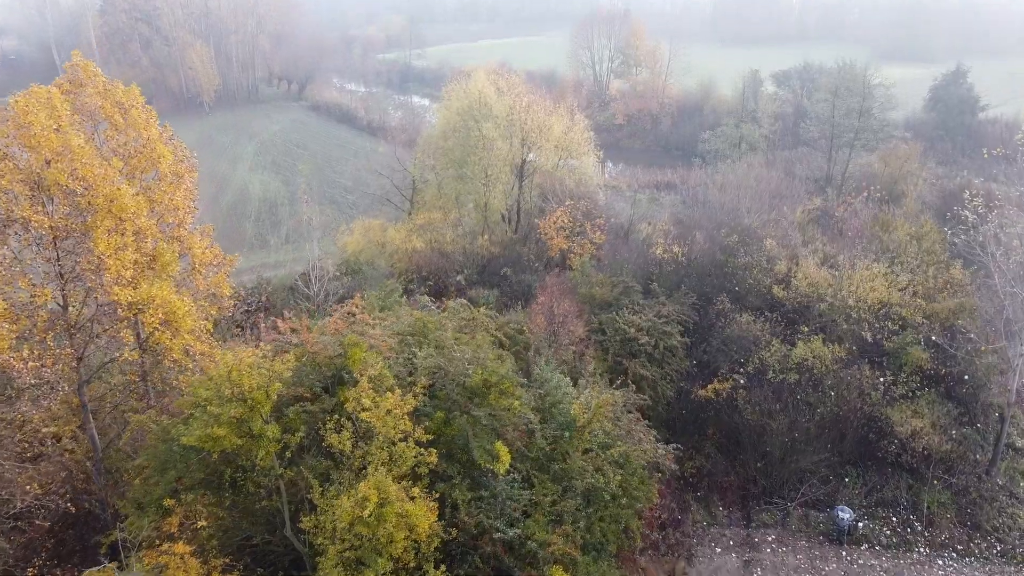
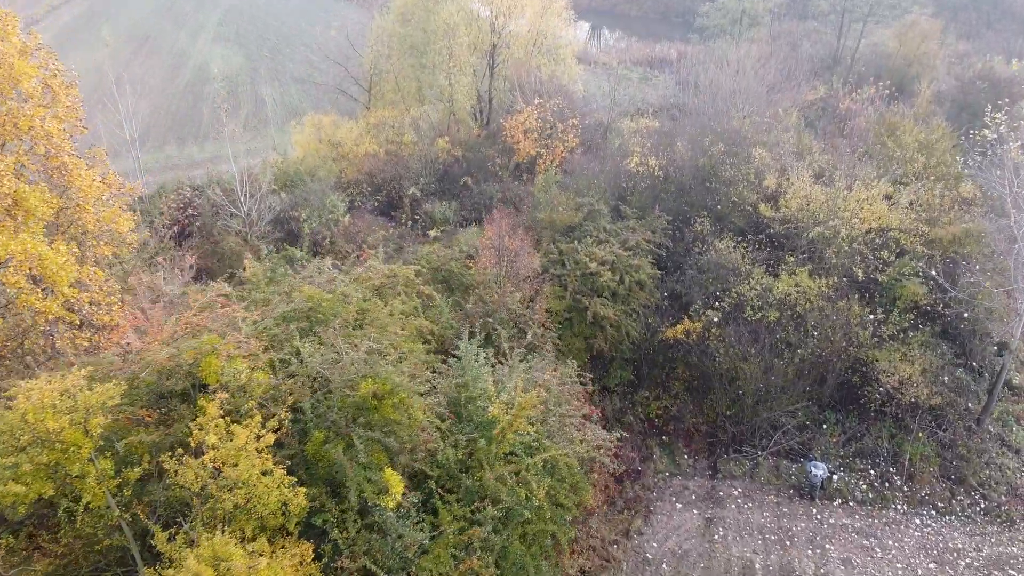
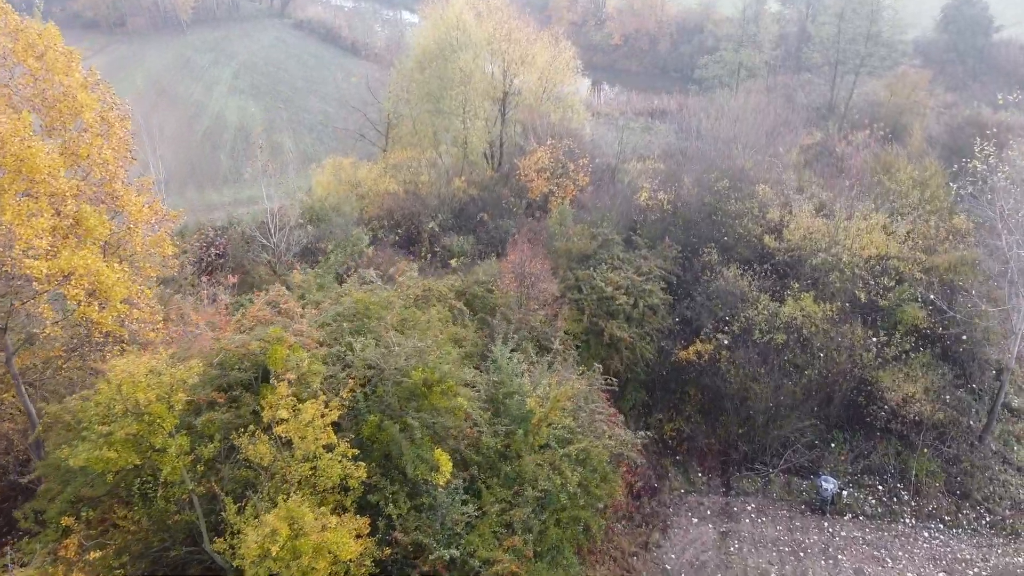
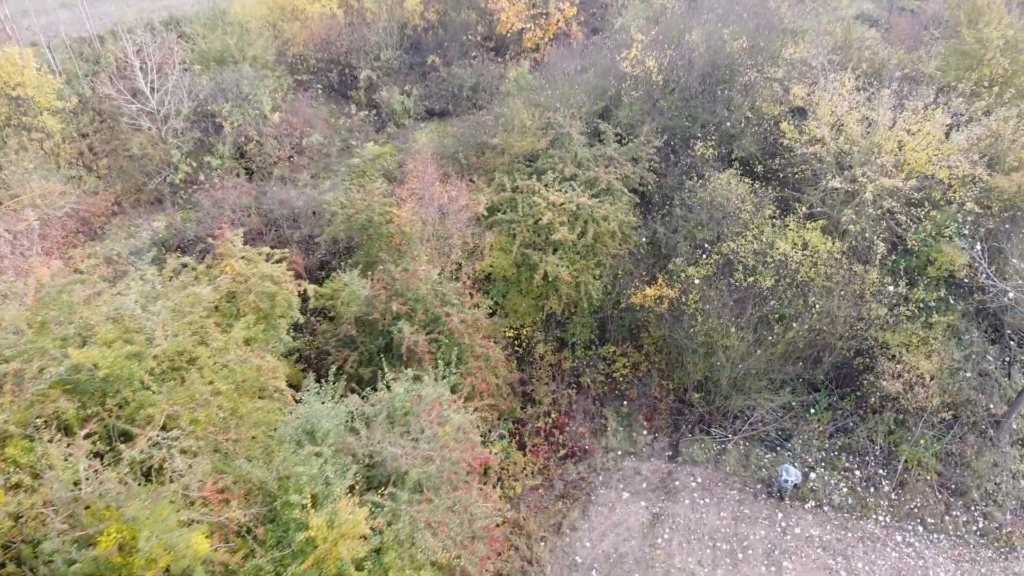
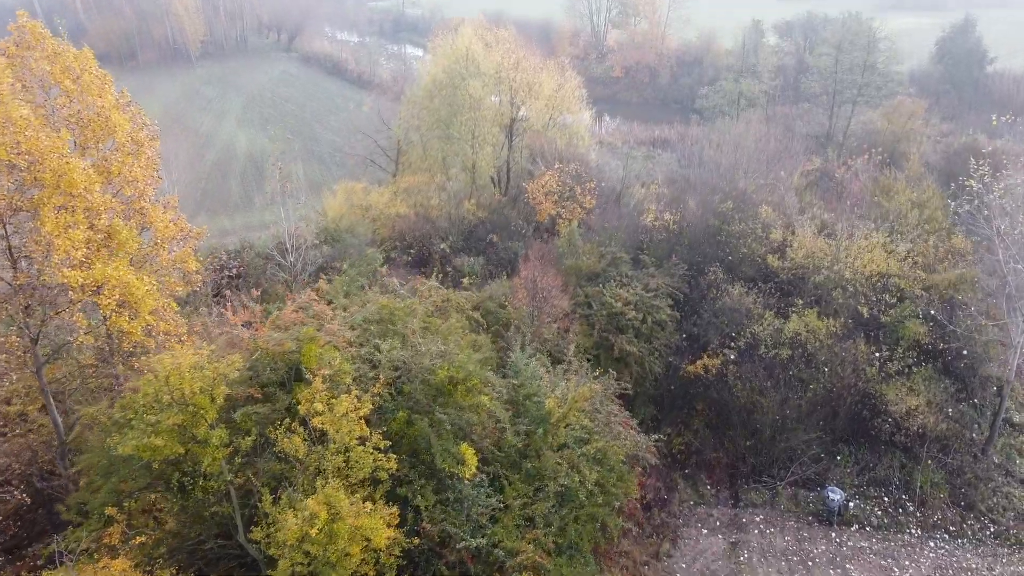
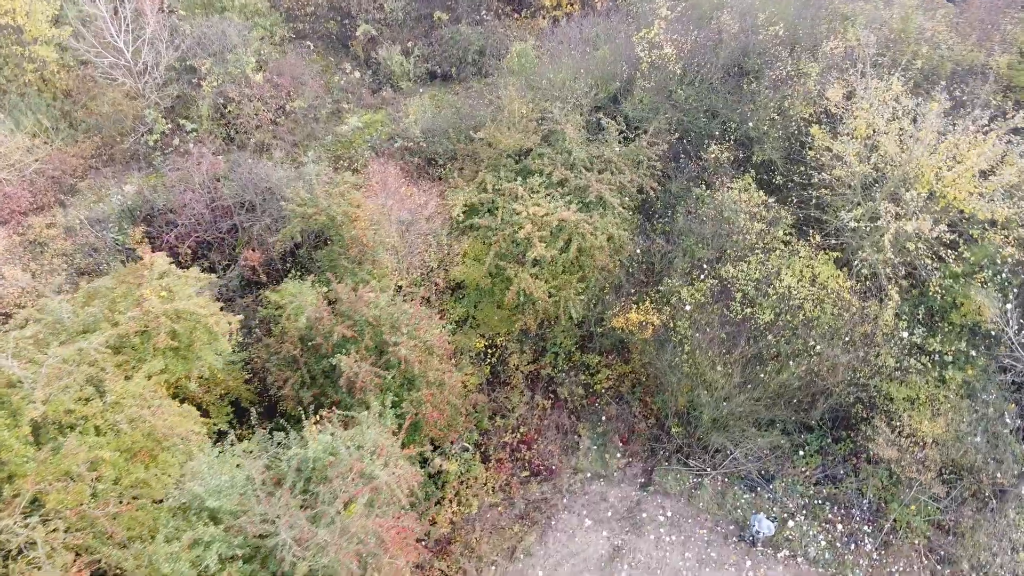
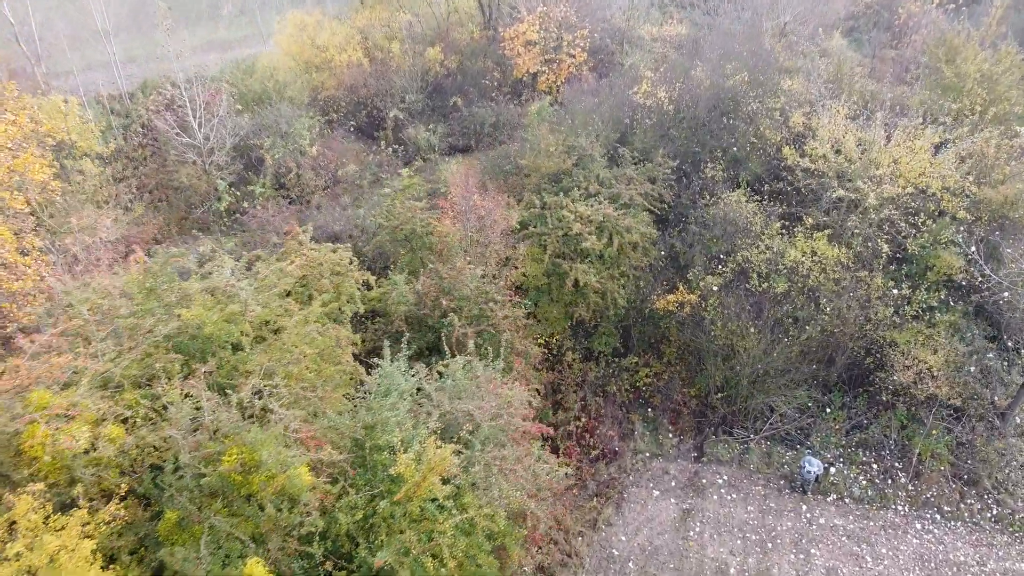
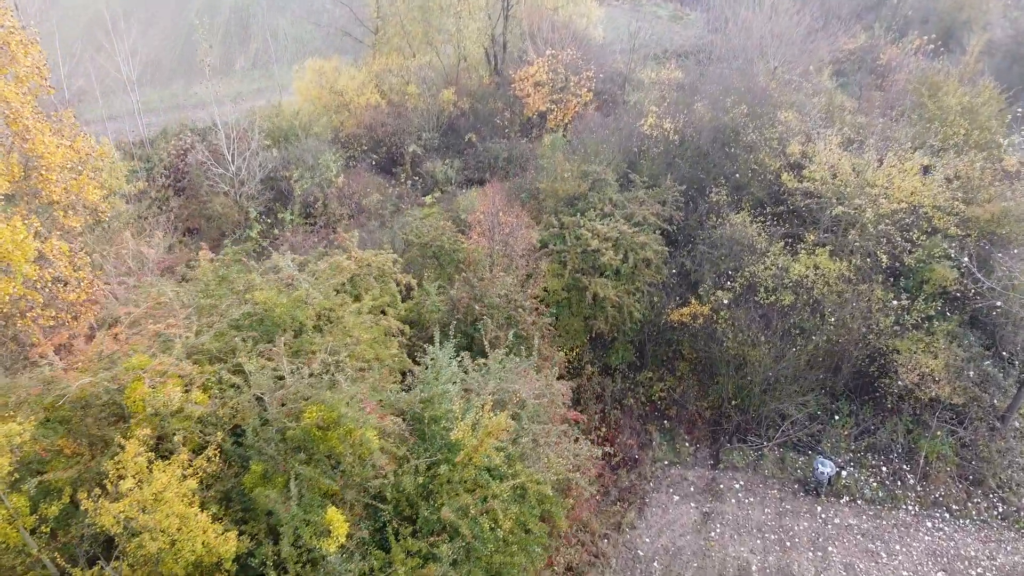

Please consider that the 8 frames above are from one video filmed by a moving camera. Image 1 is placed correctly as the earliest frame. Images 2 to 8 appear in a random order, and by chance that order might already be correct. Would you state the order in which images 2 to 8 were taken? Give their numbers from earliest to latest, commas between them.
5, 3, 2, 8, 7, 4, 6
